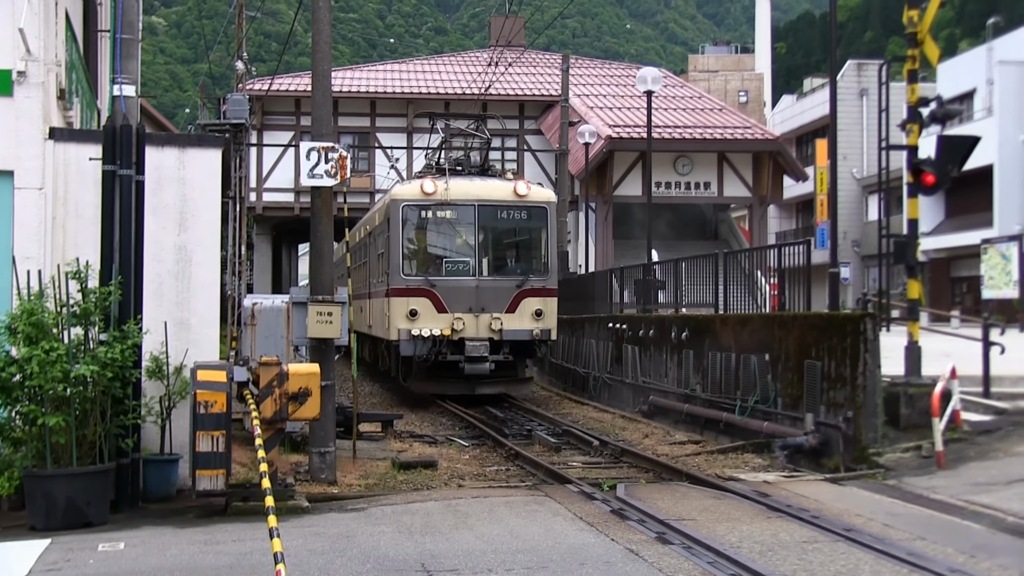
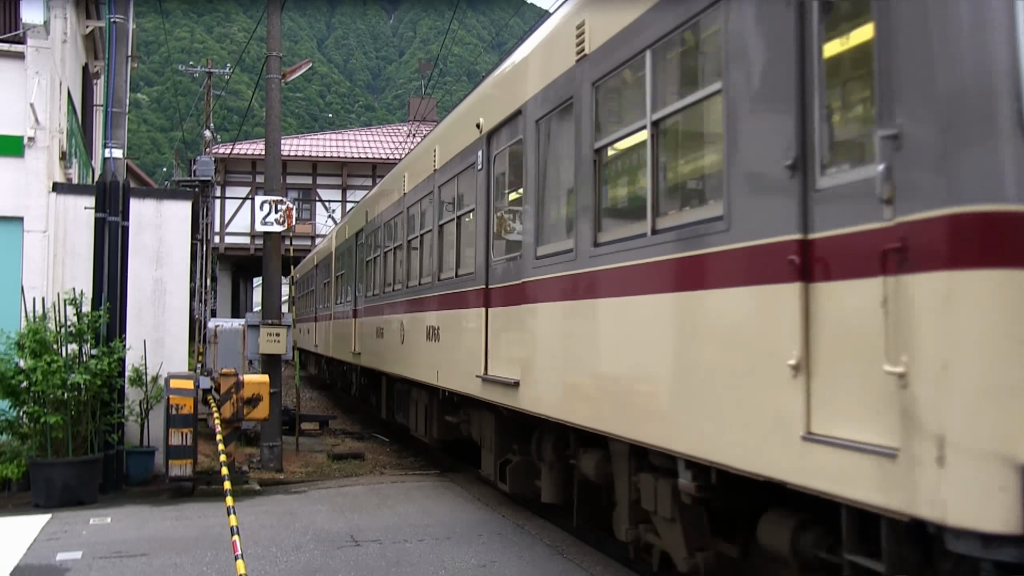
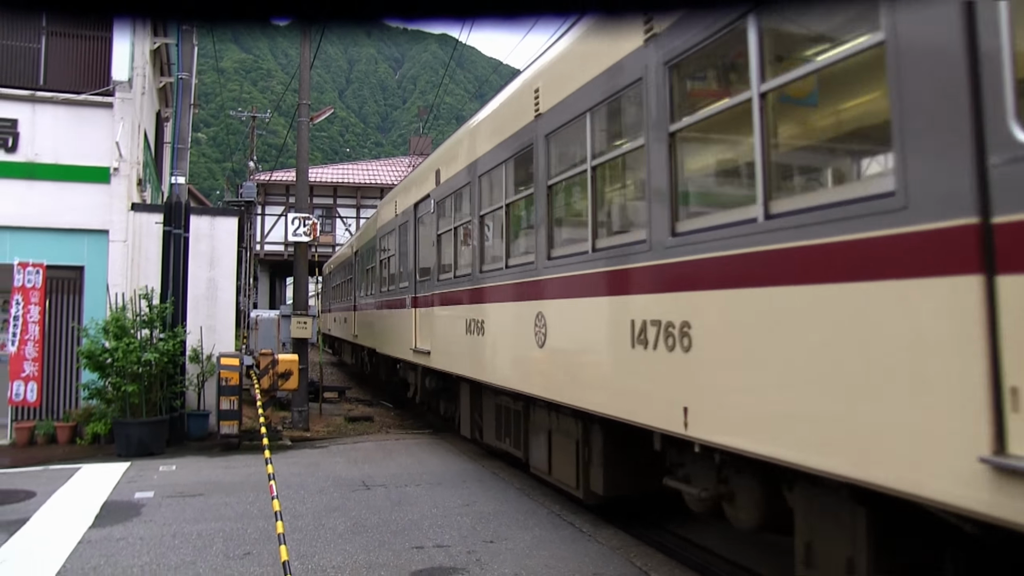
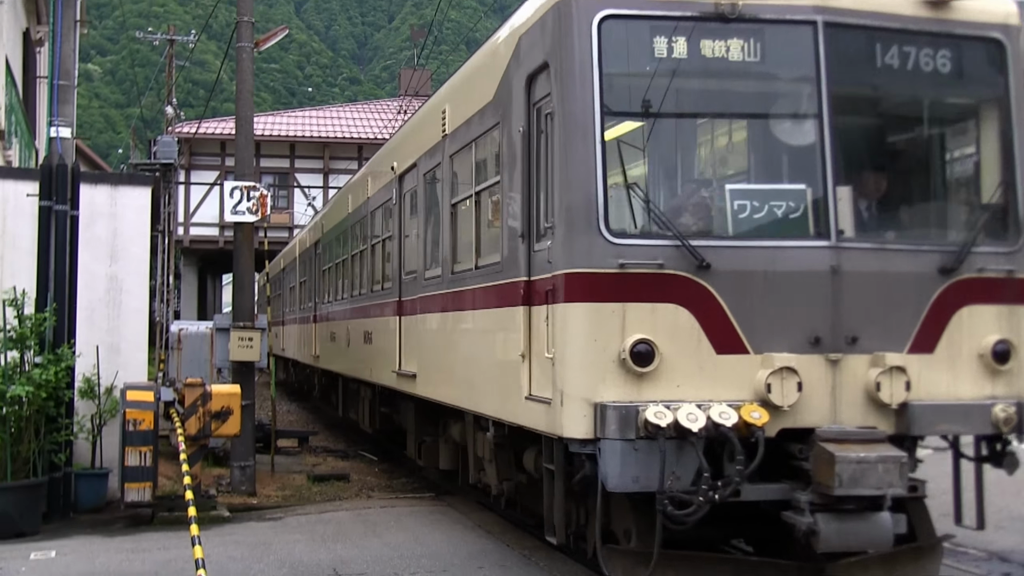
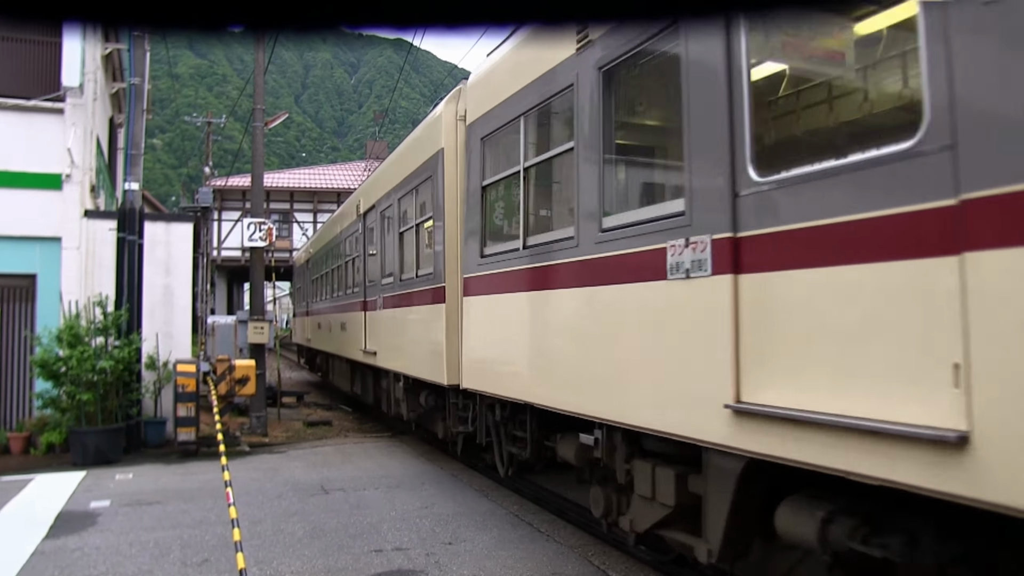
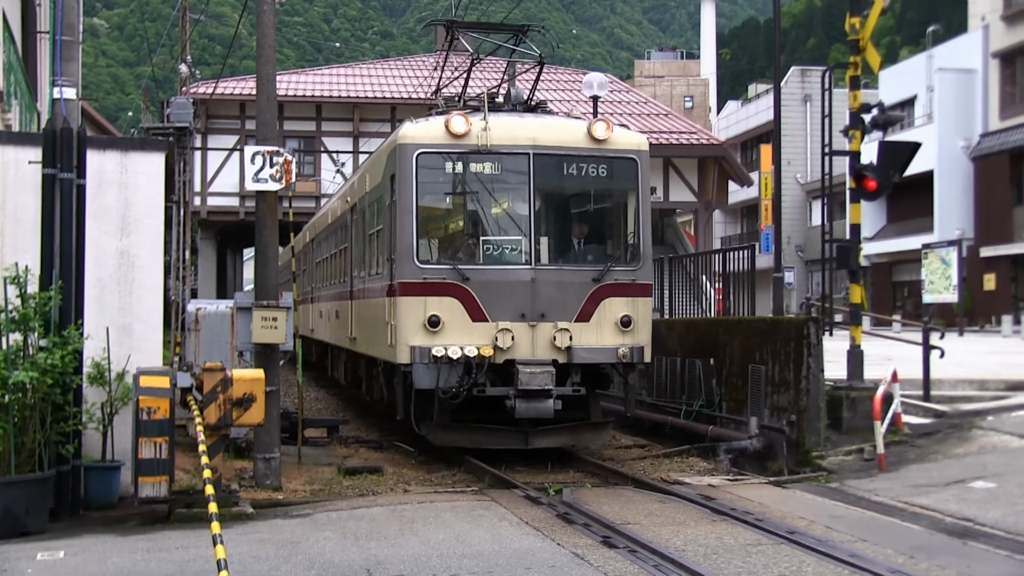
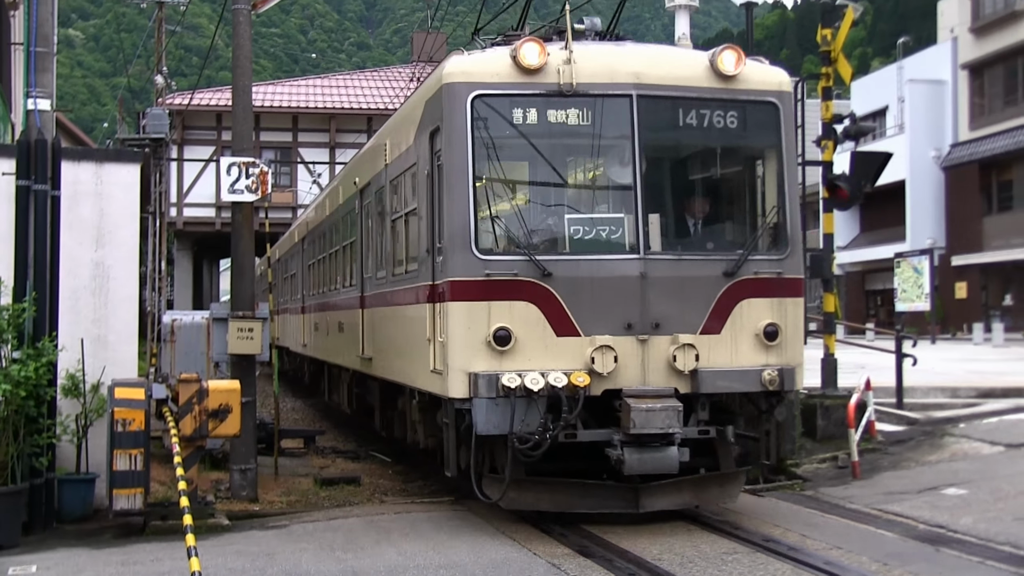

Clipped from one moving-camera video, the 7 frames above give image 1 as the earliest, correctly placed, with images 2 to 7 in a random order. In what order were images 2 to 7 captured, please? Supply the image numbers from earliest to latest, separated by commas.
6, 7, 4, 2, 3, 5
